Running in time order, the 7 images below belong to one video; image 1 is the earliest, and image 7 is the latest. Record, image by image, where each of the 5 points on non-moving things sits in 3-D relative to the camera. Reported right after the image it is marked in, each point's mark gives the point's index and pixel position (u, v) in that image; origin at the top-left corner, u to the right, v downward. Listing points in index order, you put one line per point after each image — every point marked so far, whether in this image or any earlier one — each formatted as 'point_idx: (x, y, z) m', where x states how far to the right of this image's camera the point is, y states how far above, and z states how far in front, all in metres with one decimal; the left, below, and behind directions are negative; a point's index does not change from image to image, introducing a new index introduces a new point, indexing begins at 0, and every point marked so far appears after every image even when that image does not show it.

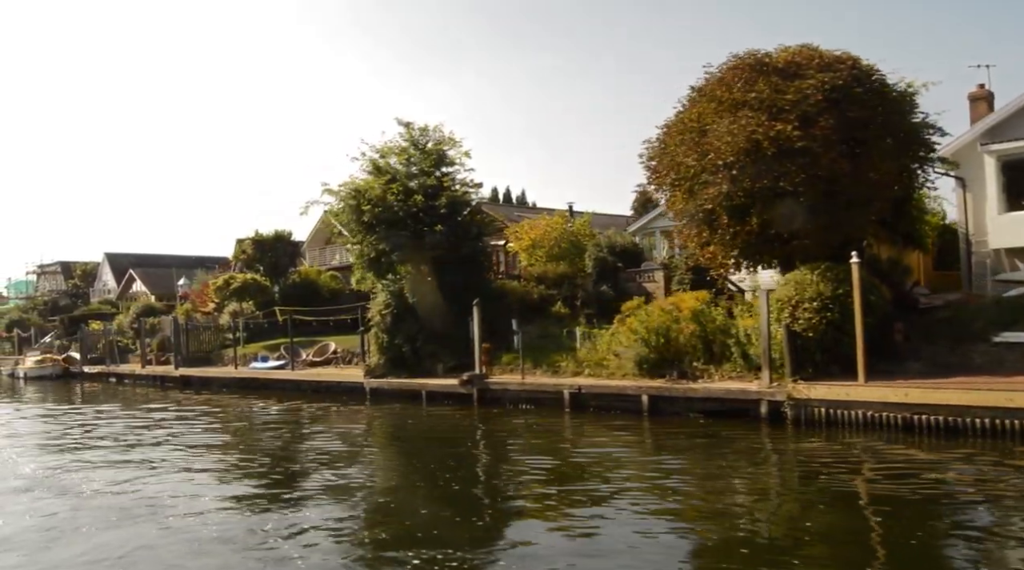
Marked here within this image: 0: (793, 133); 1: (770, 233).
0: (+5.4, +2.9, +17.5) m
1: (+5.2, +1.1, +18.7) m
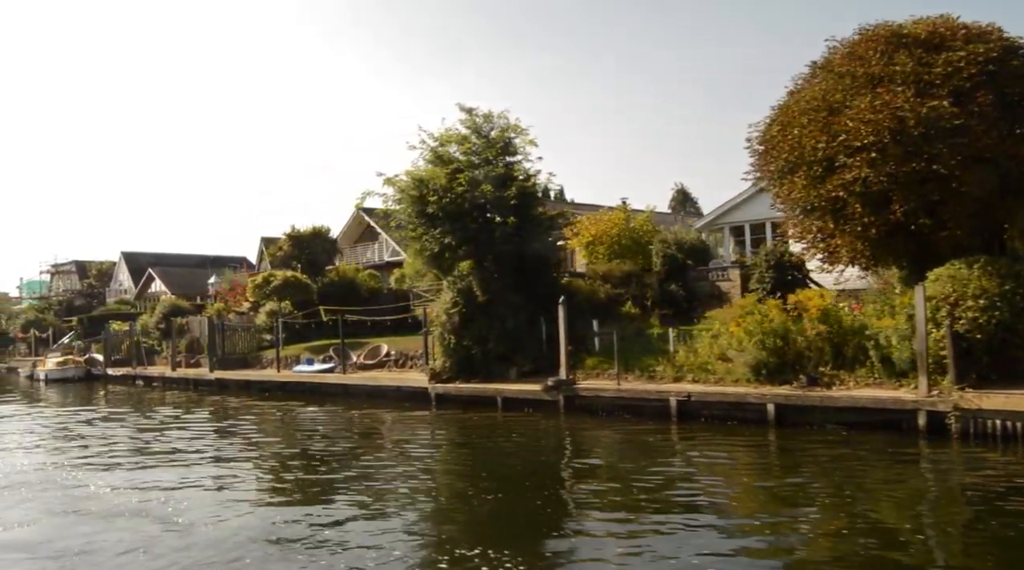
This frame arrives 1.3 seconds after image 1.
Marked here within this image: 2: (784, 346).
0: (+7.4, +3.0, +15.6) m
1: (+7.3, +1.1, +16.8) m
2: (+5.3, -1.2, +17.8) m
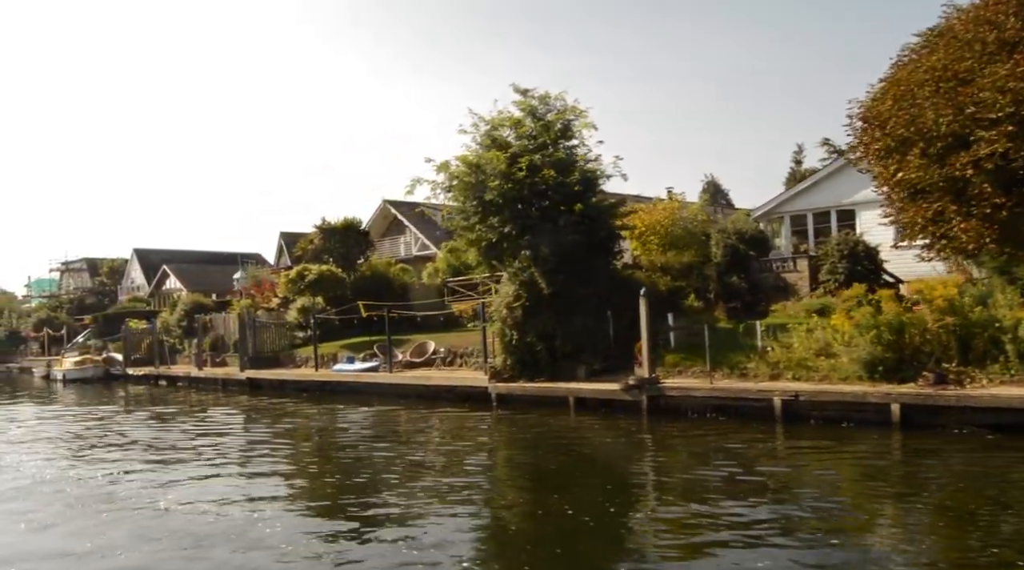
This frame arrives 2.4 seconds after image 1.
0: (+9.0, +3.2, +14.0) m
1: (+8.9, +1.3, +15.2) m
2: (+6.9, -1.0, +16.2) m
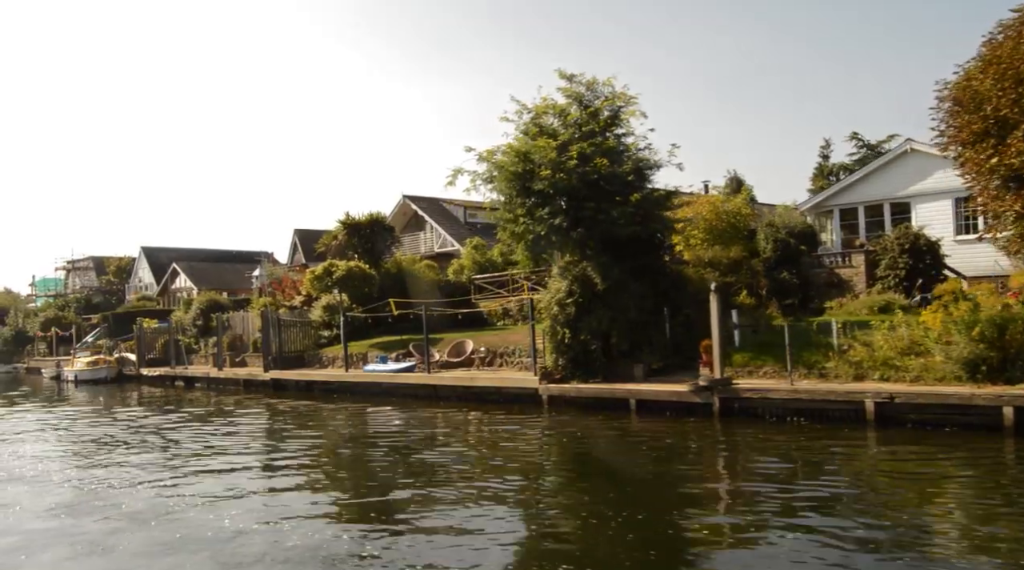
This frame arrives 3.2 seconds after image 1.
0: (+10.2, +3.3, +12.8) m
1: (+10.1, +1.5, +14.0) m
2: (+8.1, -0.9, +15.0) m
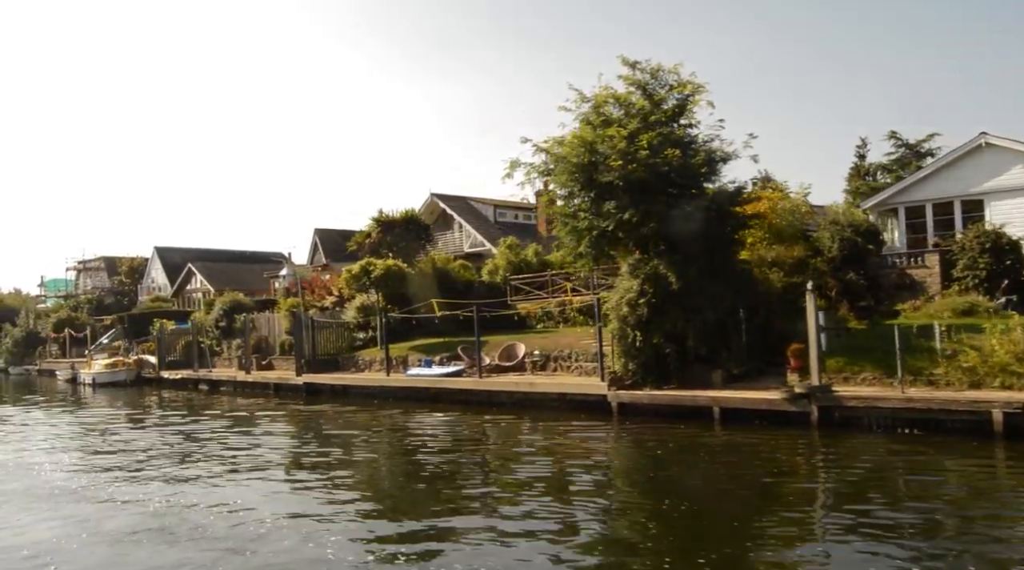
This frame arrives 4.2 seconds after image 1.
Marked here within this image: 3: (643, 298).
0: (+11.6, +3.3, +11.4) m
1: (+11.5, +1.5, +12.6) m
2: (+9.5, -0.8, +13.6) m
3: (+2.8, -0.3, +19.5) m
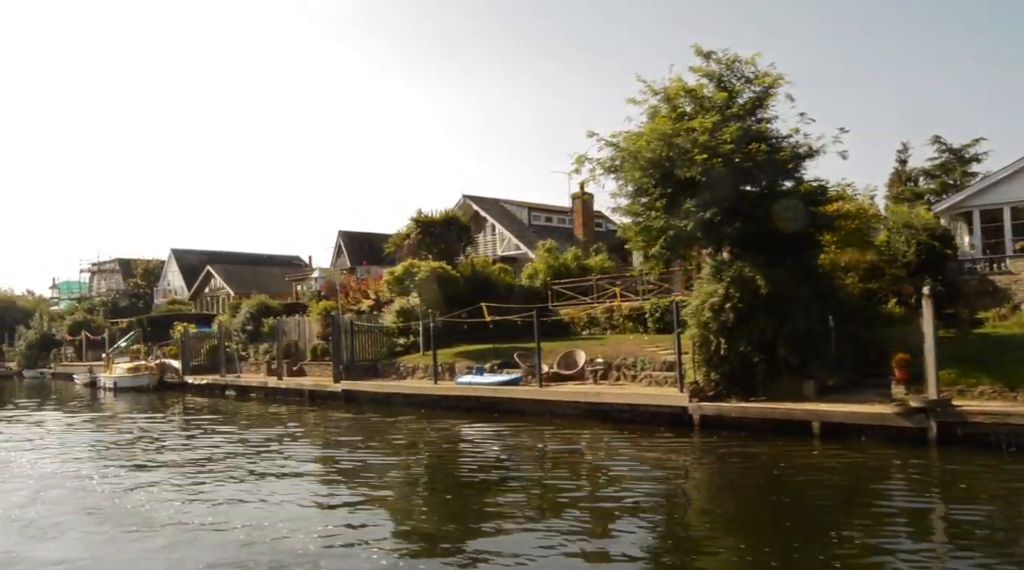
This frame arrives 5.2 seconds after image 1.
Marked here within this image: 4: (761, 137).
0: (+13.1, +3.2, +10.0) m
1: (+13.0, +1.4, +11.2) m
2: (+11.0, -0.9, +12.2) m
3: (+4.2, -0.4, +18.1) m
4: (+5.3, +3.2, +19.5) m
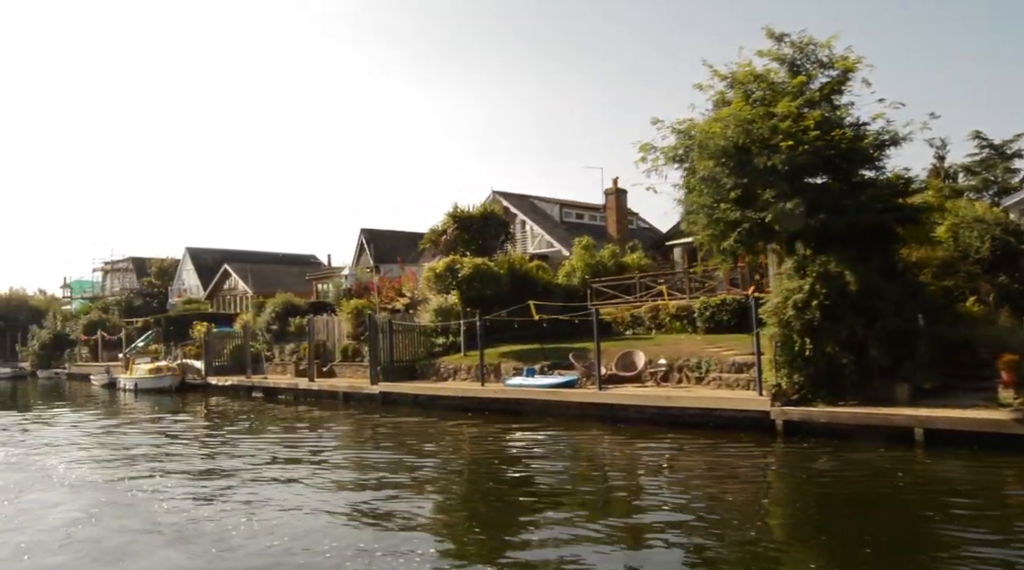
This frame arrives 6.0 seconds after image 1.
0: (+14.4, +3.3, +8.8) m
1: (+14.2, +1.4, +10.0) m
2: (+12.2, -0.9, +11.0) m
3: (+5.5, -0.3, +16.9) m
4: (+6.6, +3.2, +18.3) m
